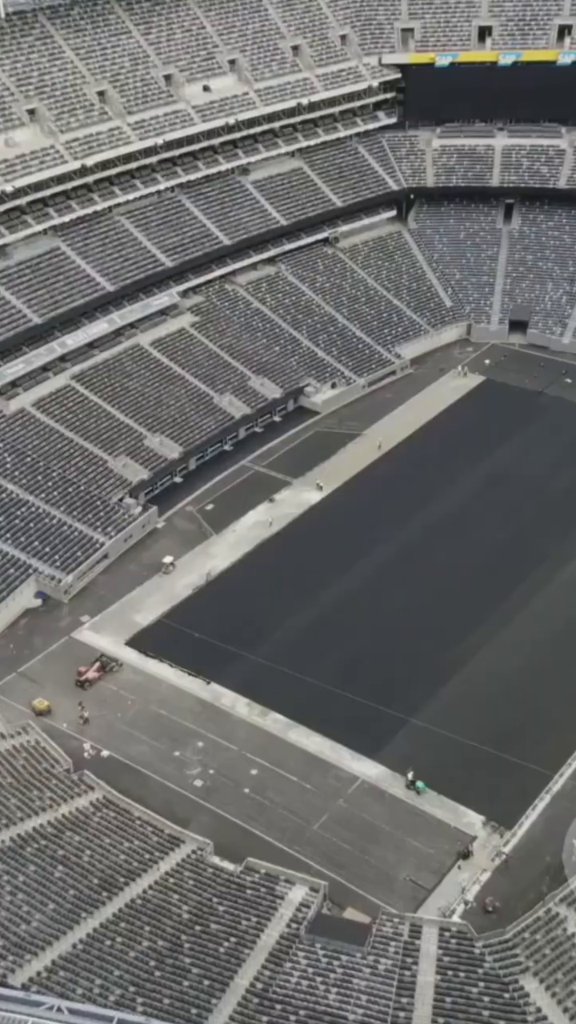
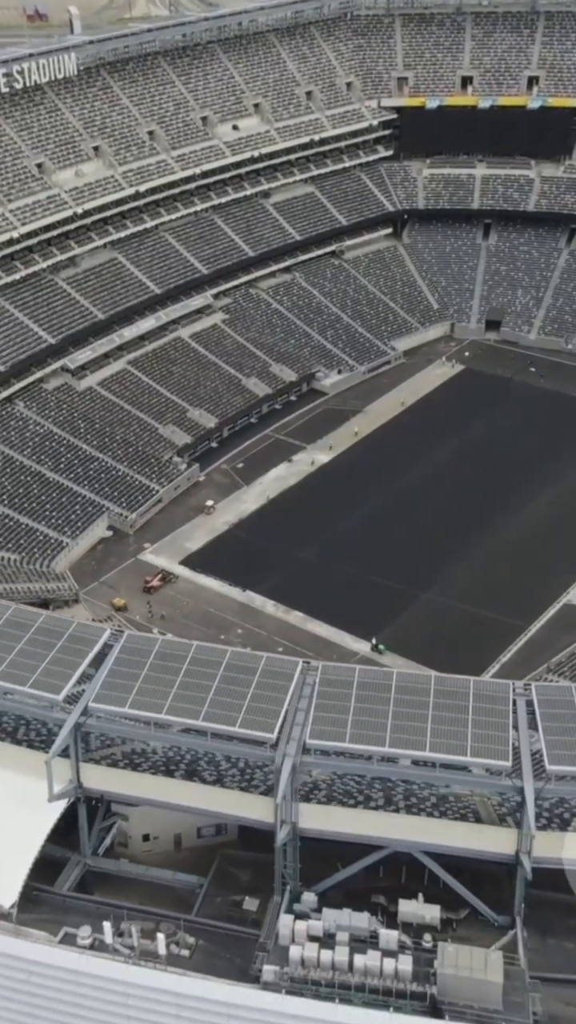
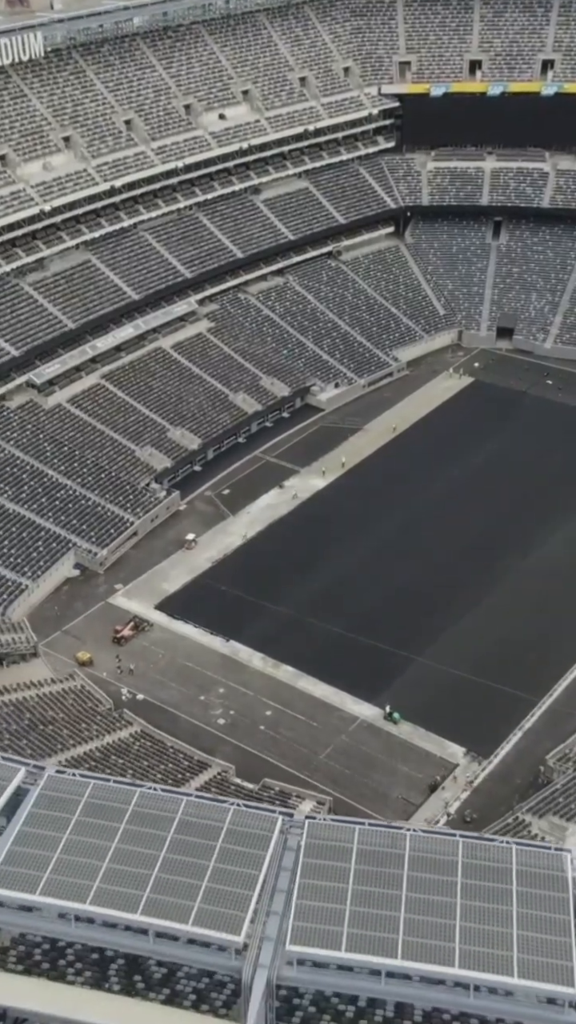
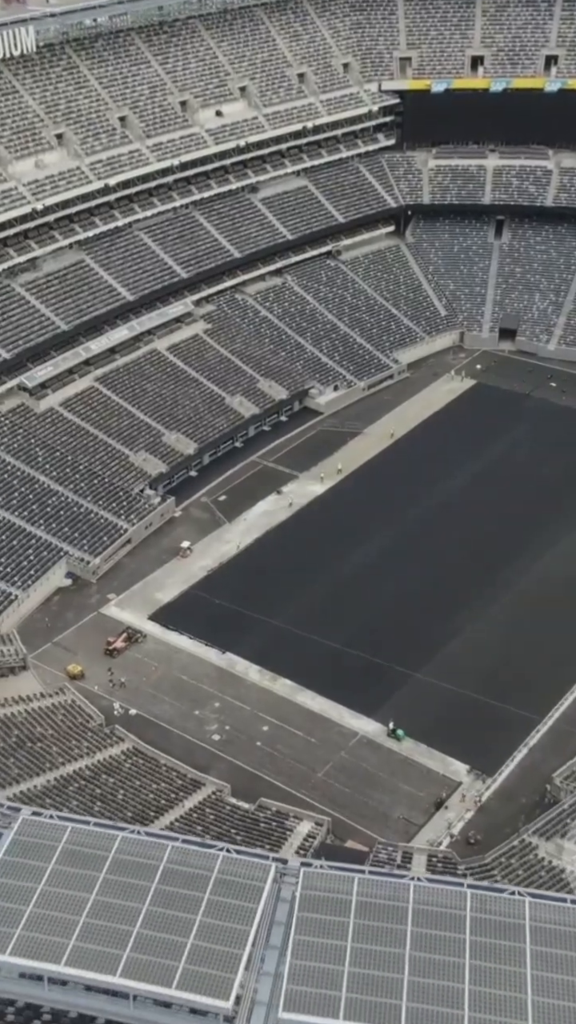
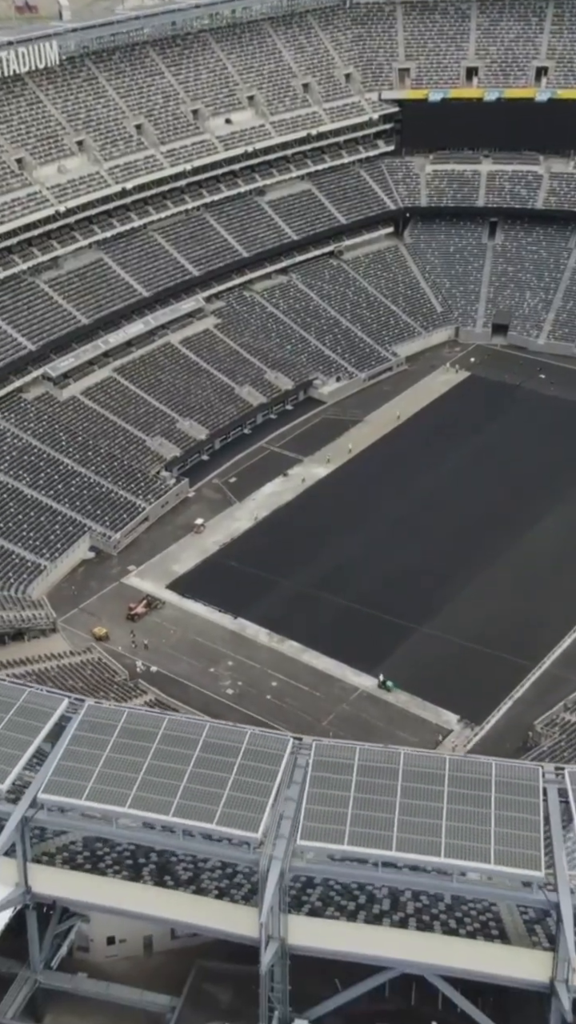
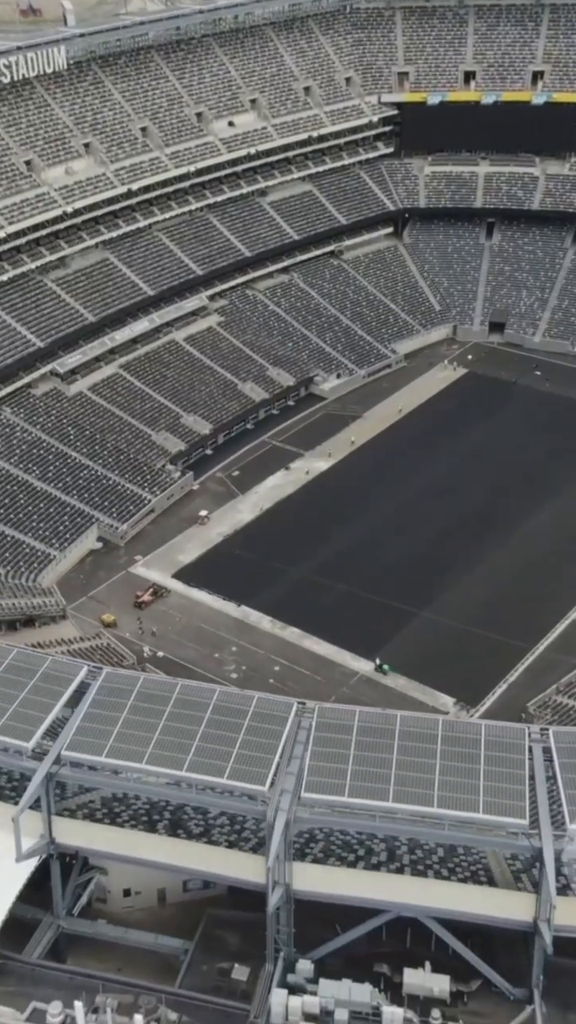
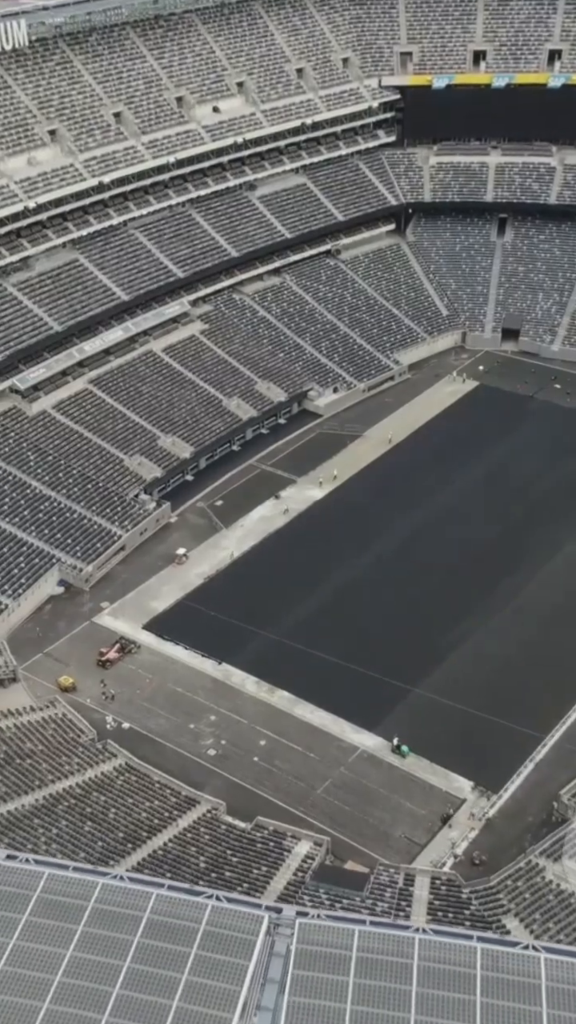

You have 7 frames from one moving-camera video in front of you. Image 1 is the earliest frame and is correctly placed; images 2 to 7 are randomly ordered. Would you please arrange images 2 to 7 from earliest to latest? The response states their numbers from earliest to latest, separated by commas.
7, 4, 3, 5, 6, 2
